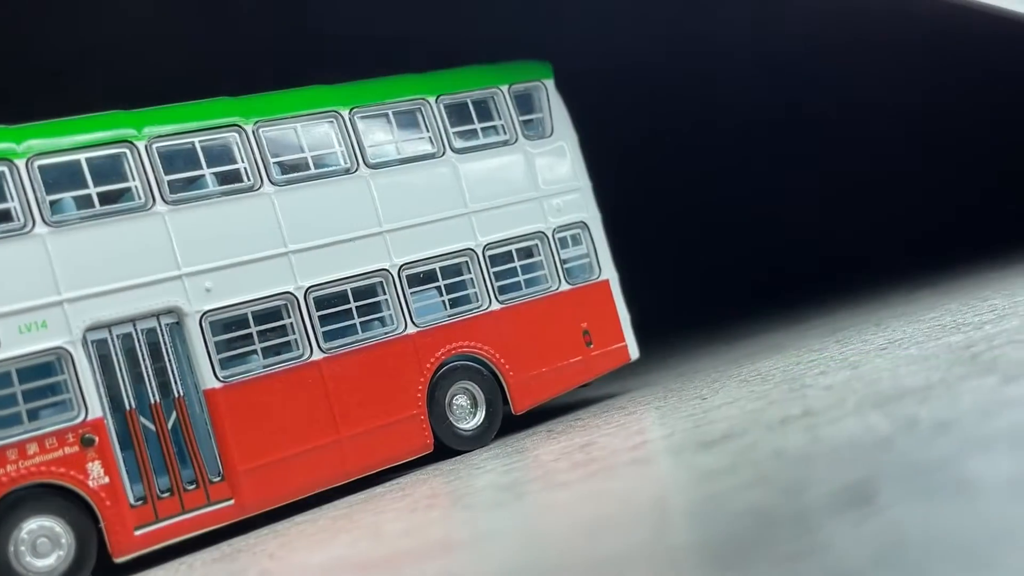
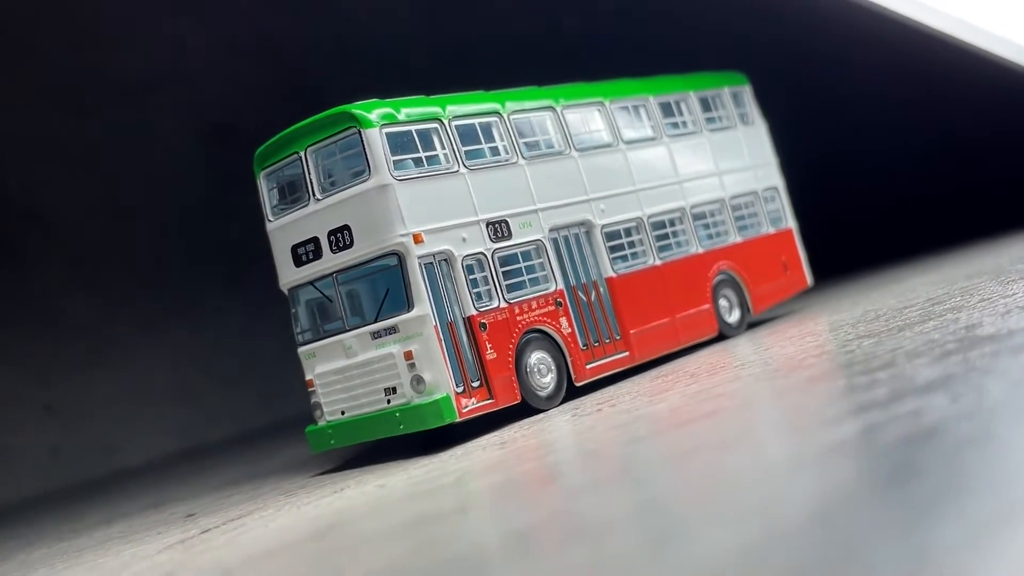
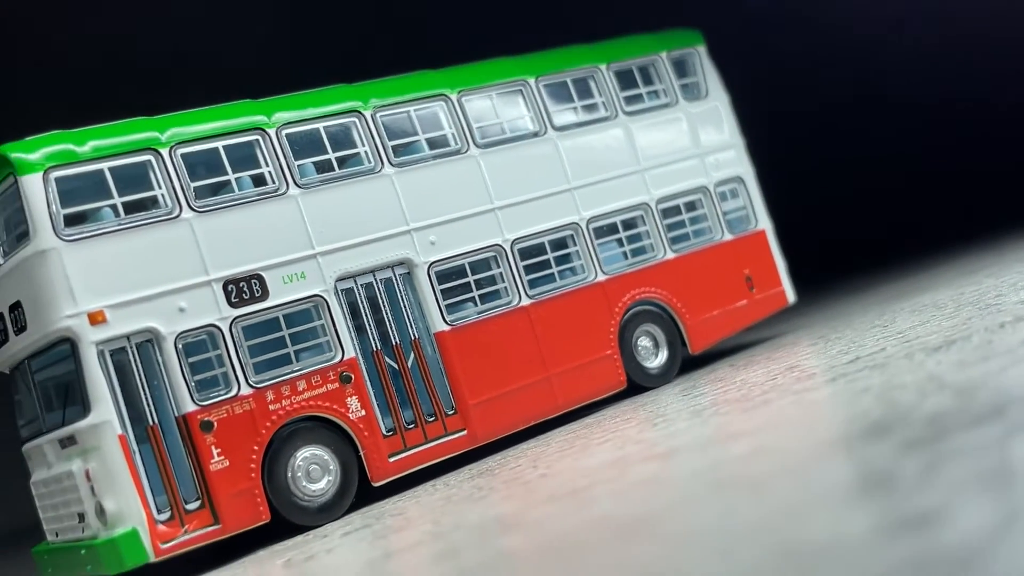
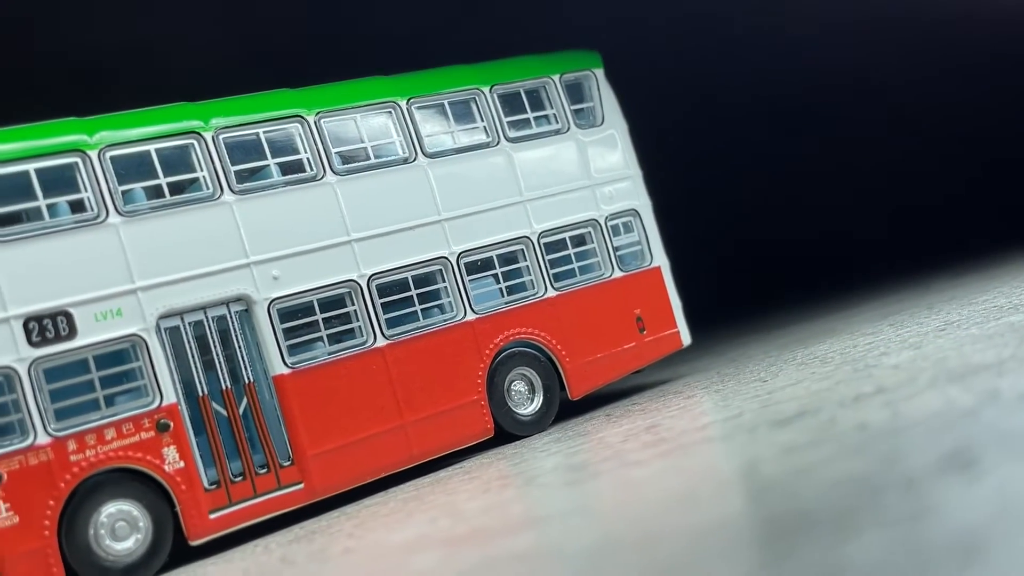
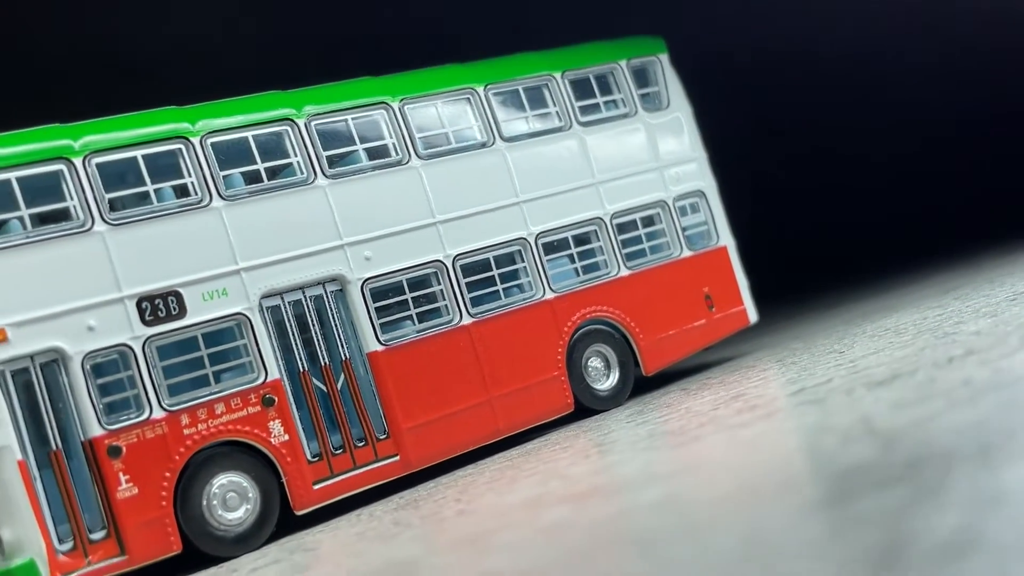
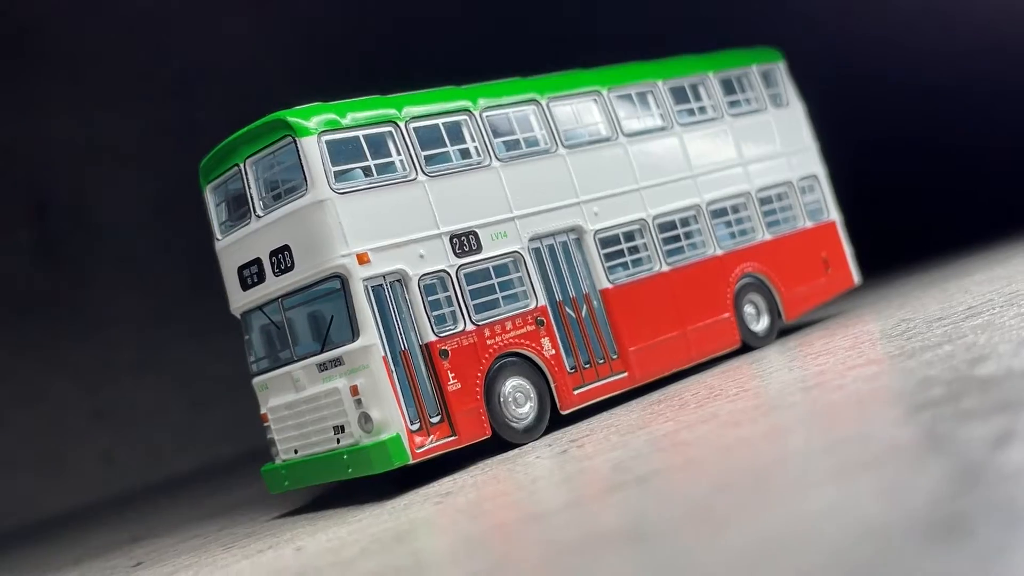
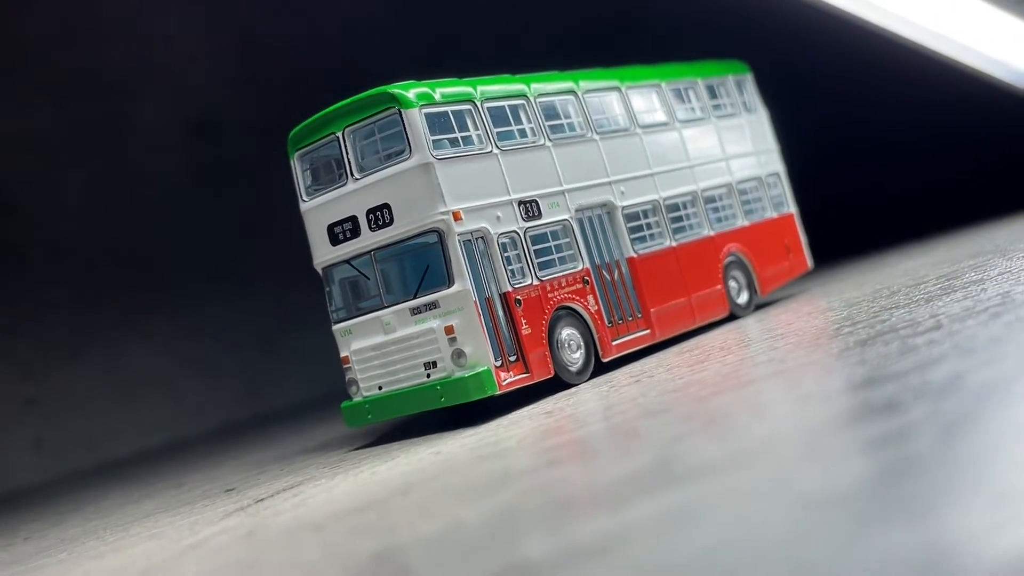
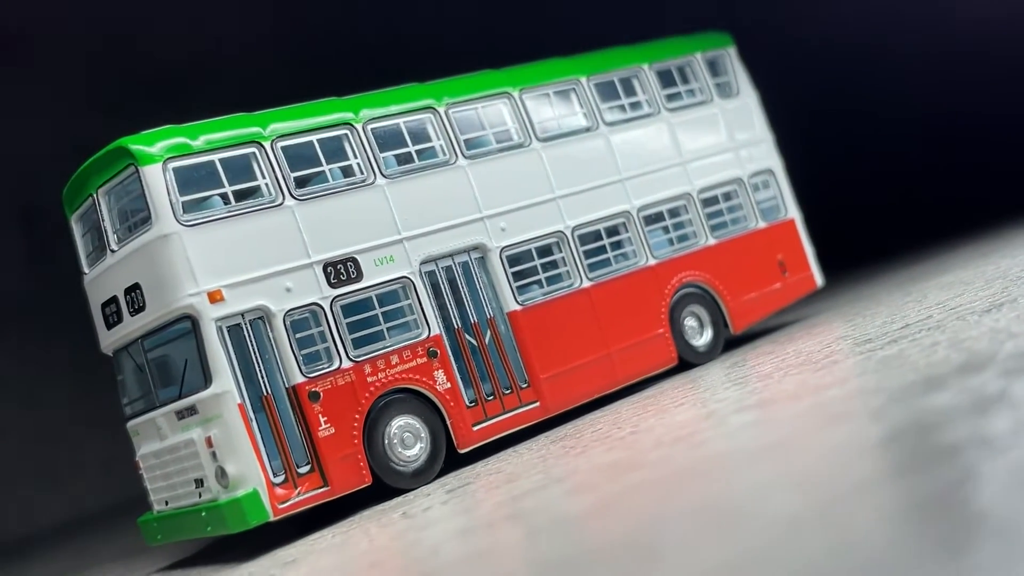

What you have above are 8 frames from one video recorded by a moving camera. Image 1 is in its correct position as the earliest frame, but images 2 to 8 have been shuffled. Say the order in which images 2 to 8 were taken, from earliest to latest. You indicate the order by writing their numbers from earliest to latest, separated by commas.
4, 5, 3, 8, 6, 2, 7
